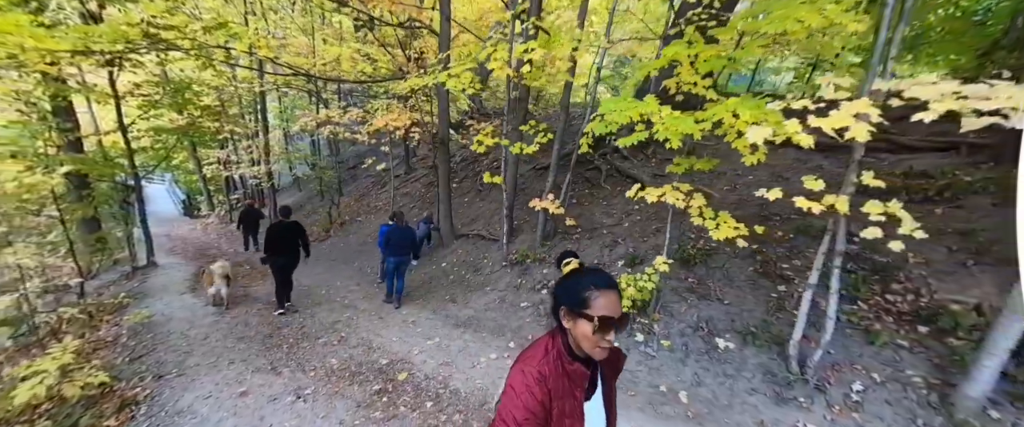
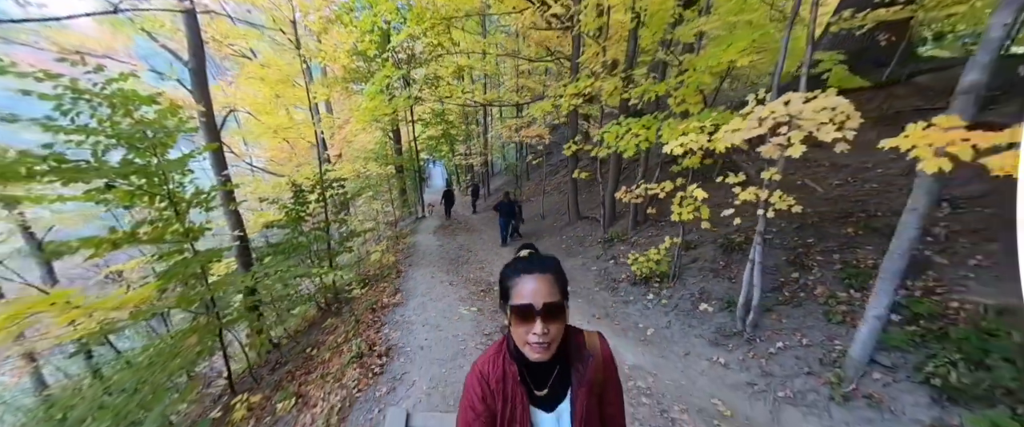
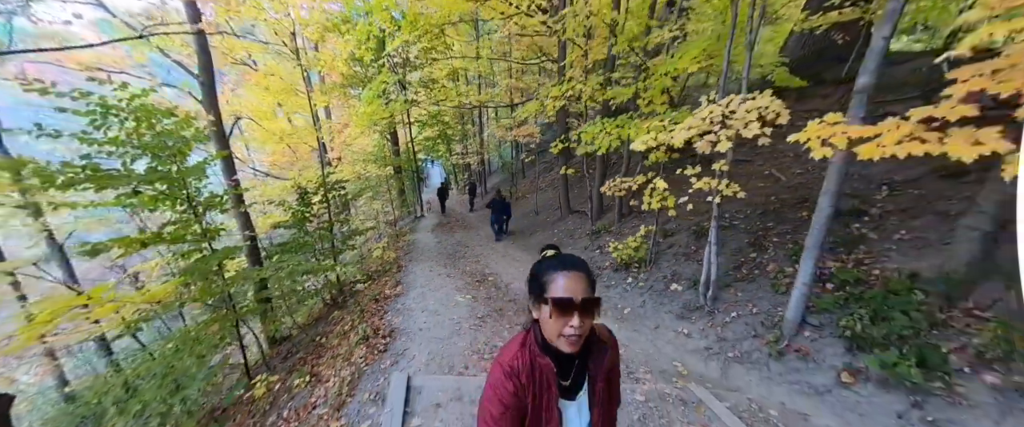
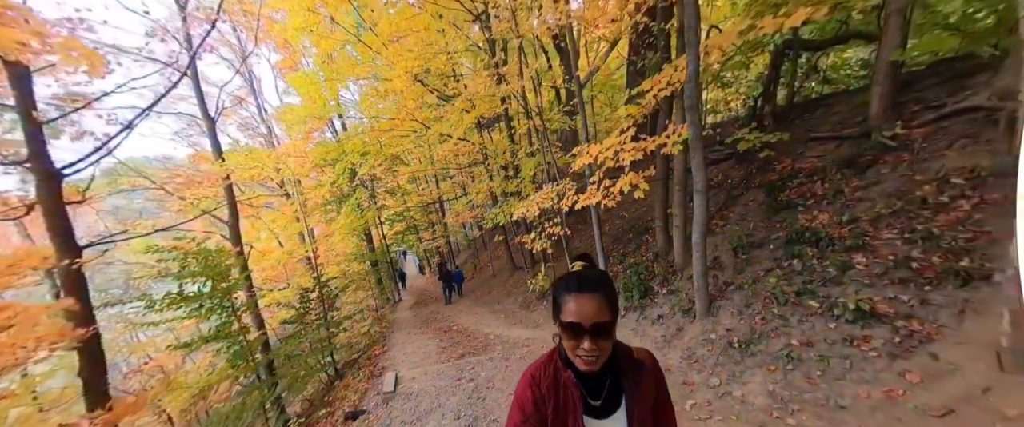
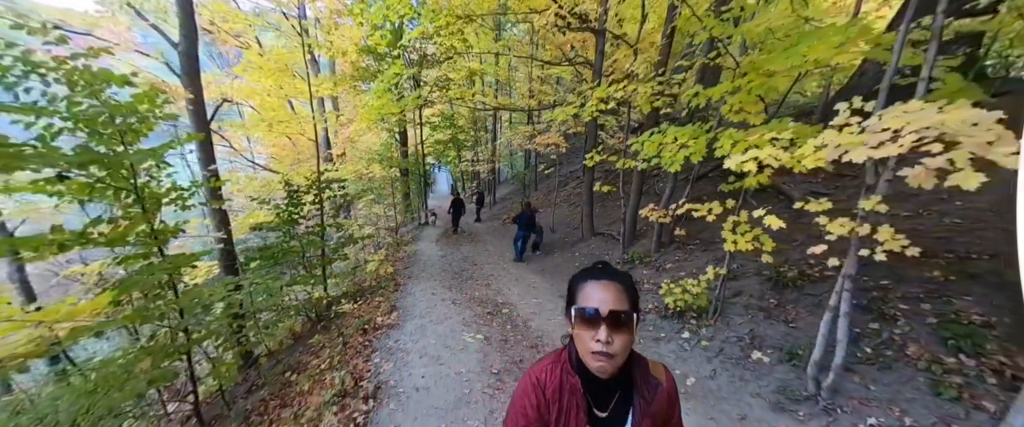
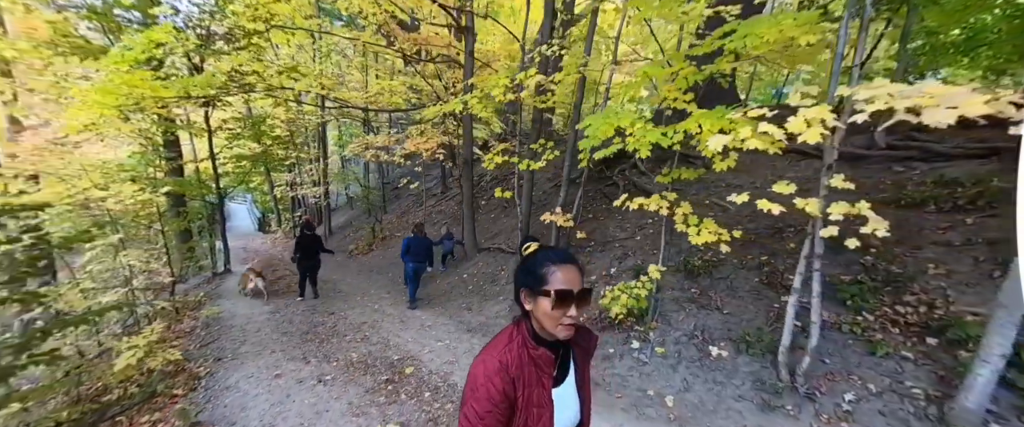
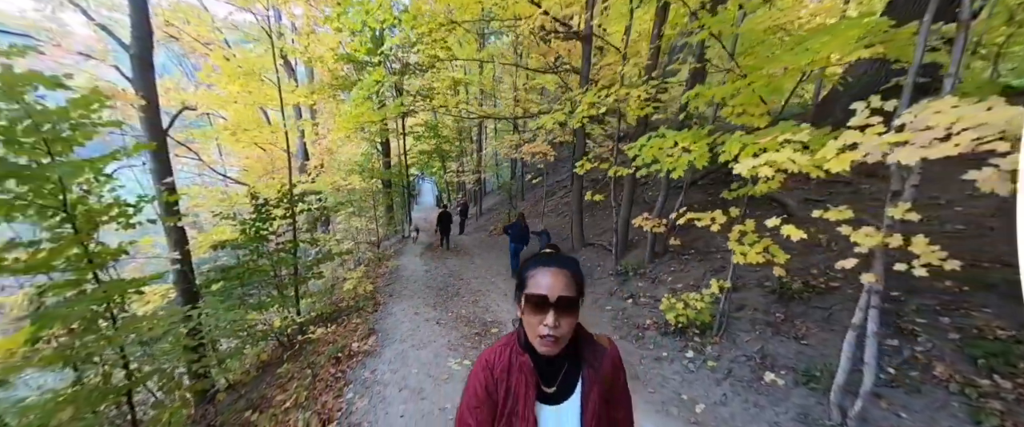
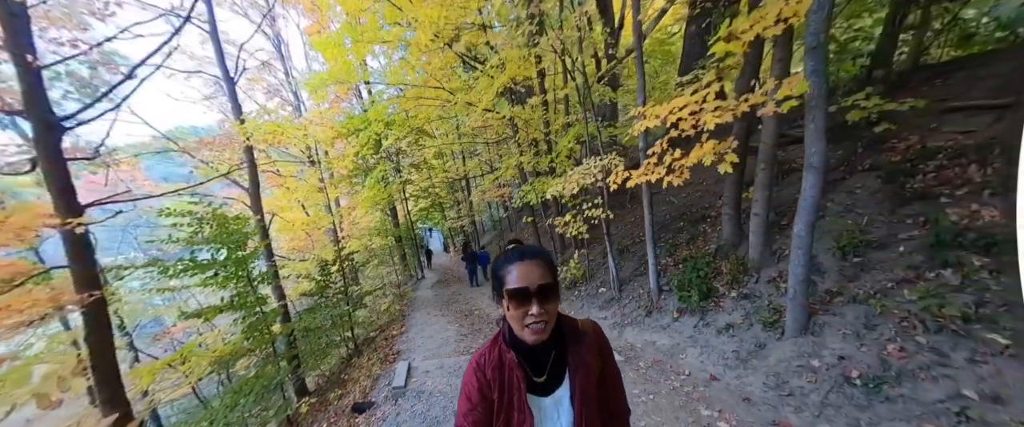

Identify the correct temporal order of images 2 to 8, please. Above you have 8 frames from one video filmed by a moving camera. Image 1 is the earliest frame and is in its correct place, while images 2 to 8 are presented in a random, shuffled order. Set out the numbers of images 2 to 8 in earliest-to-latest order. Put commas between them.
6, 7, 5, 2, 3, 8, 4
